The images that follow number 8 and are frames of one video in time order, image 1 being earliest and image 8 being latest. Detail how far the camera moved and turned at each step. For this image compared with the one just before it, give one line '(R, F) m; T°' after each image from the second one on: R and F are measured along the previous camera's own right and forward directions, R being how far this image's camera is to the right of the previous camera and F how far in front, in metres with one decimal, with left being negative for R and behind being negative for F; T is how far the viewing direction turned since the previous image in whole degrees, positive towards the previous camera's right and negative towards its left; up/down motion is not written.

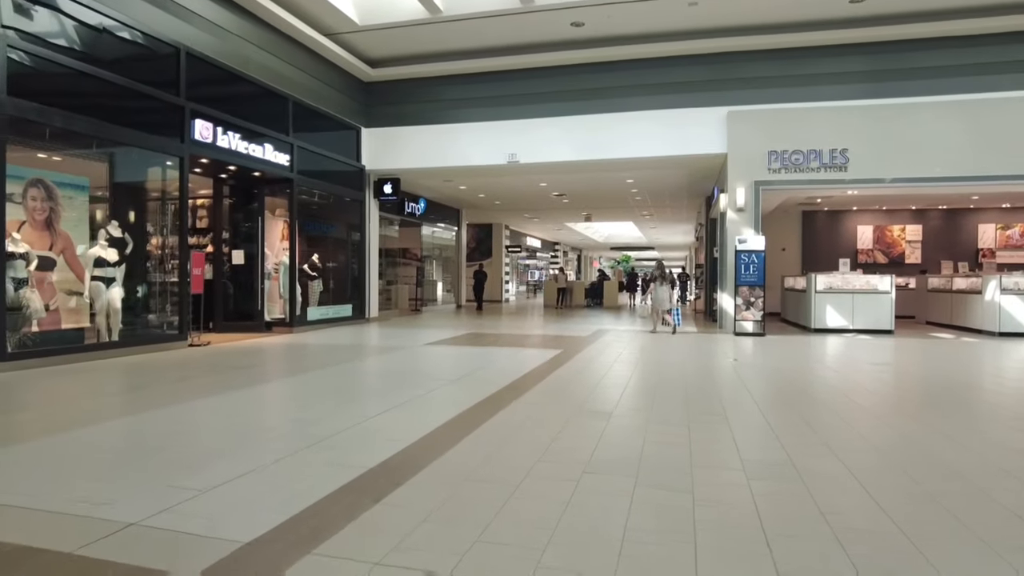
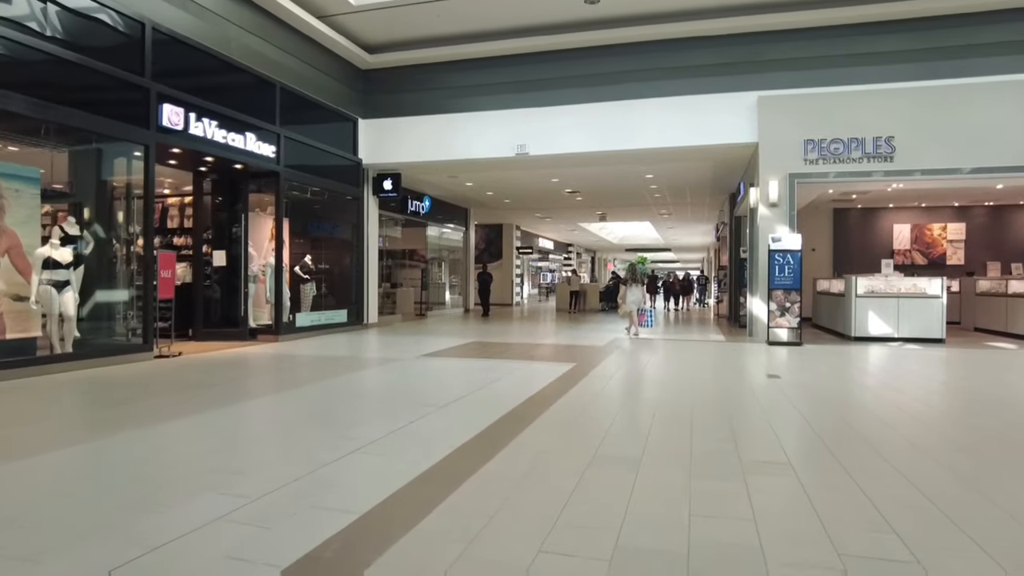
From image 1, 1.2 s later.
(+0.1, +1.1) m; -1°
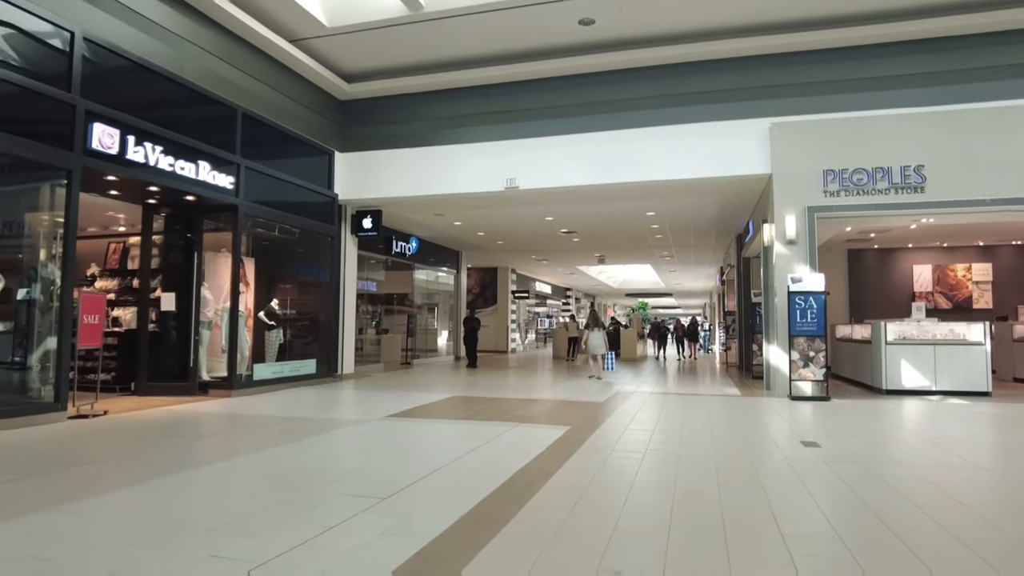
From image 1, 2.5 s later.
(+0.2, +1.2) m; 0°
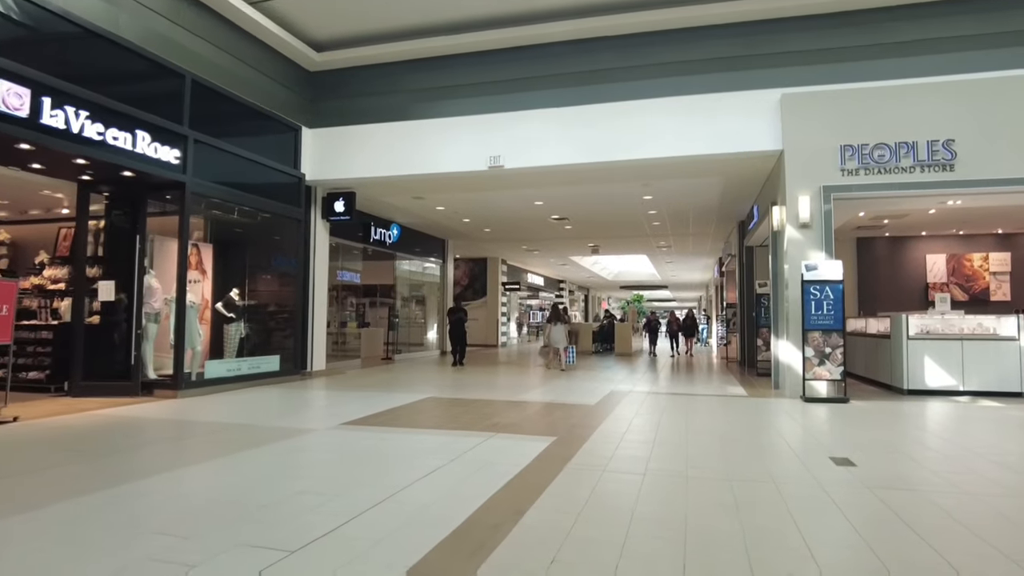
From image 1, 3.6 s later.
(+0.2, +1.0) m; 0°
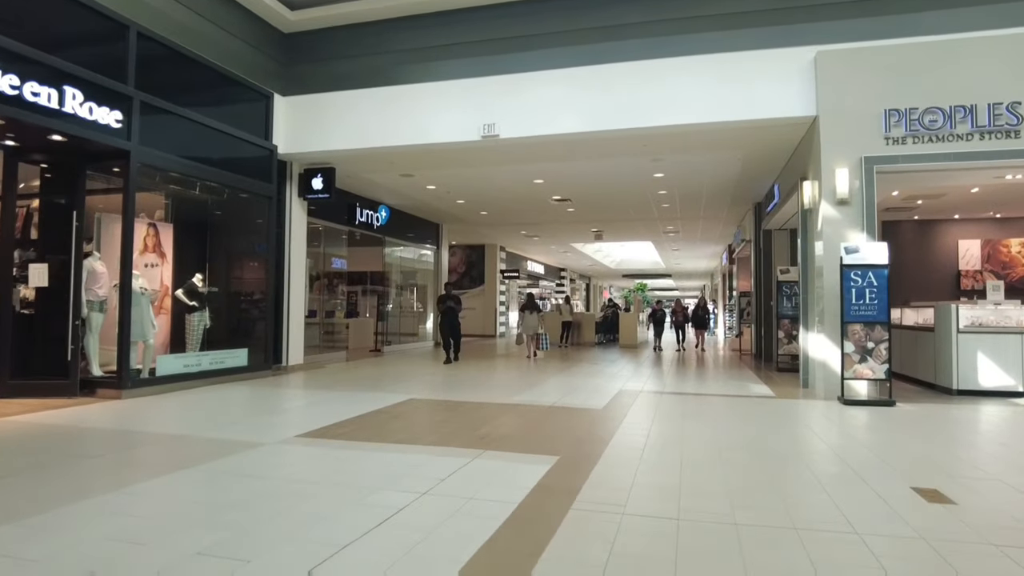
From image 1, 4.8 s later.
(+0.1, +1.1) m; 0°
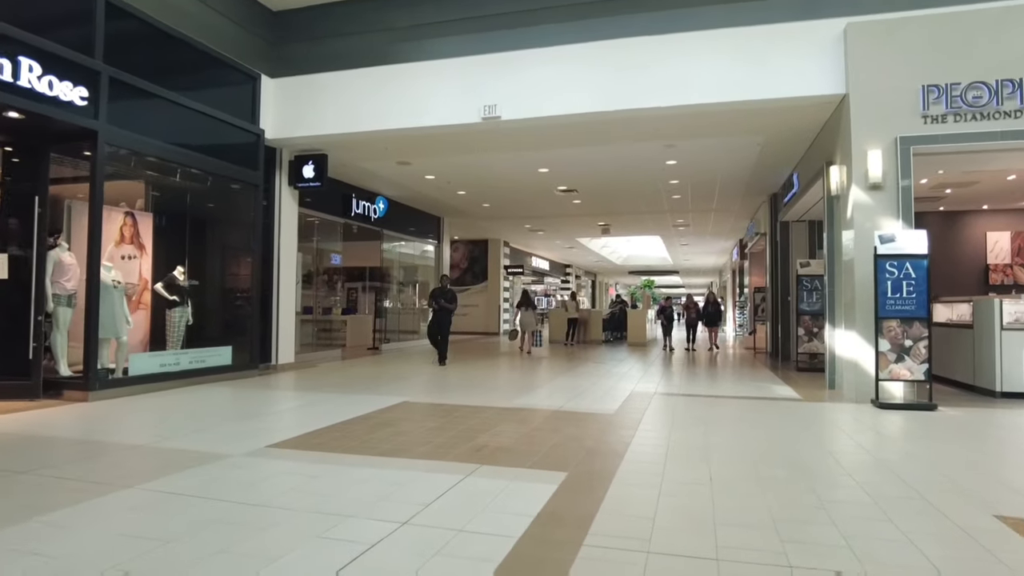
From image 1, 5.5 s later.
(0.0, +0.6) m; 0°
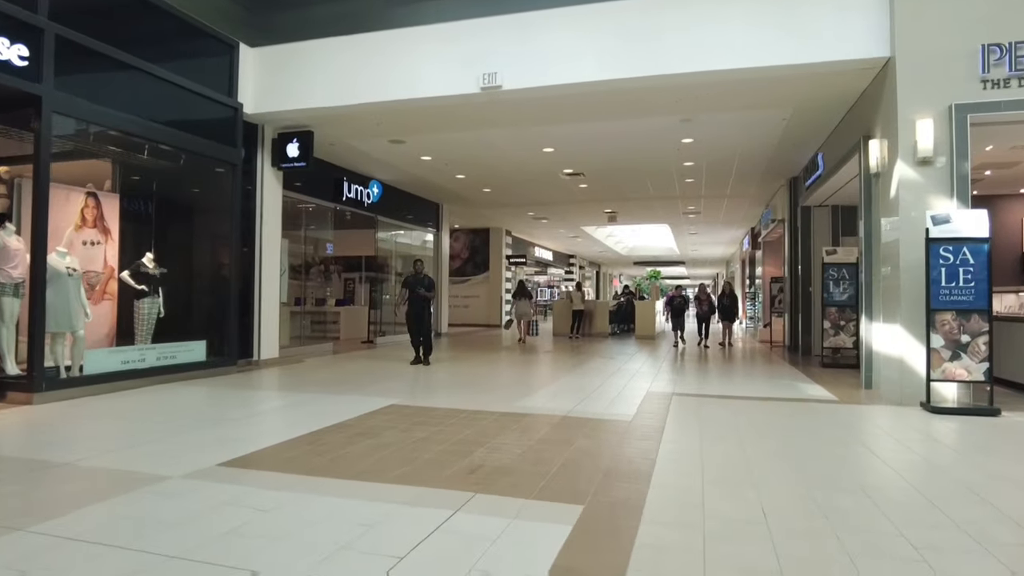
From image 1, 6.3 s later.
(0.0, +0.8) m; 0°
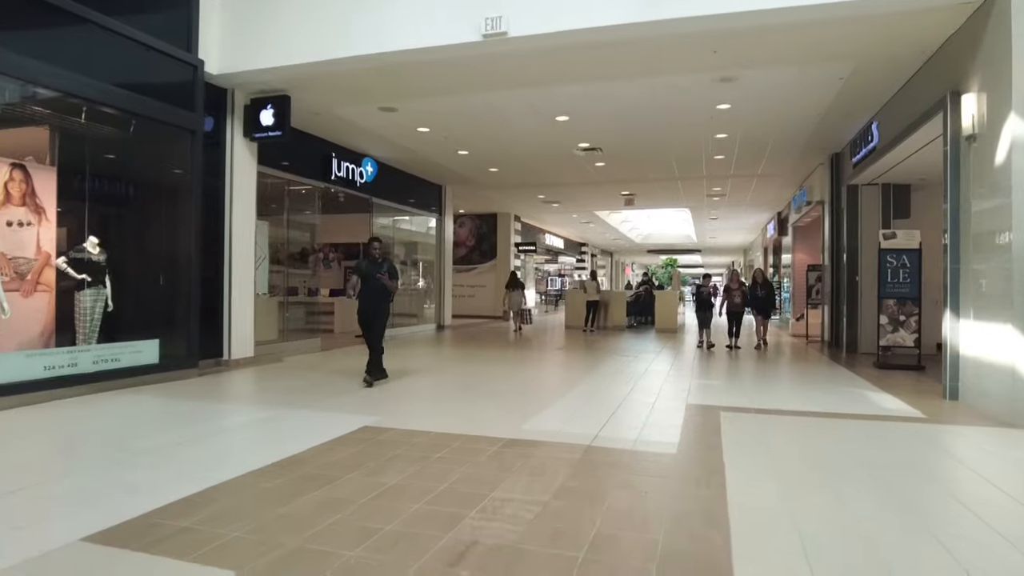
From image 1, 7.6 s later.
(0.0, +1.2) m; -1°
